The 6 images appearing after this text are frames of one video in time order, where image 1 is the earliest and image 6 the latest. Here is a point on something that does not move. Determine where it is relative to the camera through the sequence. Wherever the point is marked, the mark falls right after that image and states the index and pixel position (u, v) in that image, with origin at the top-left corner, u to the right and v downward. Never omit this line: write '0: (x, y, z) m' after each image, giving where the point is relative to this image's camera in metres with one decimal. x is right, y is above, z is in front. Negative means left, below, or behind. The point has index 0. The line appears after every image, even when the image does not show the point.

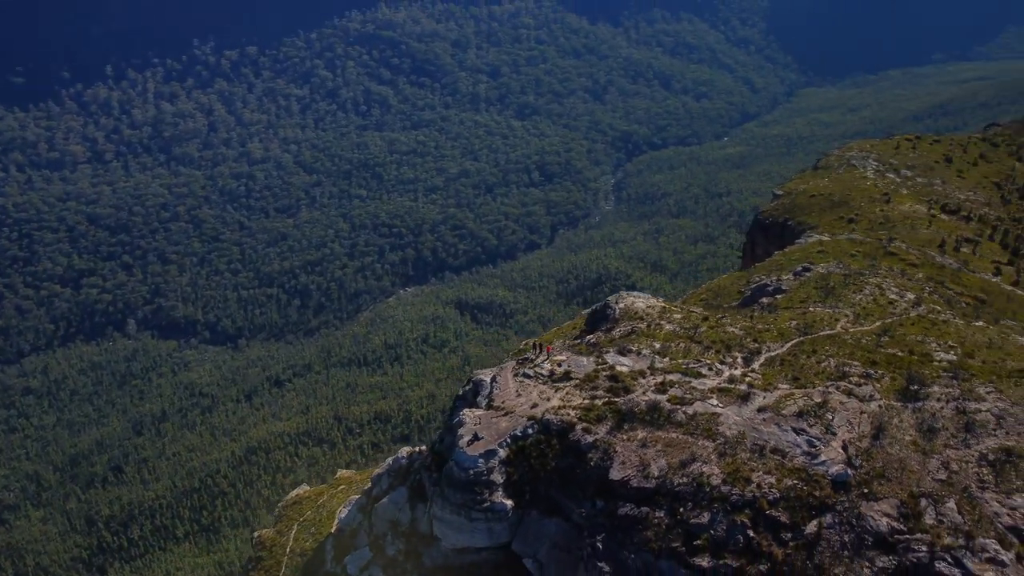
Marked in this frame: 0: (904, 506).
0: (+9.2, -5.1, +18.8) m
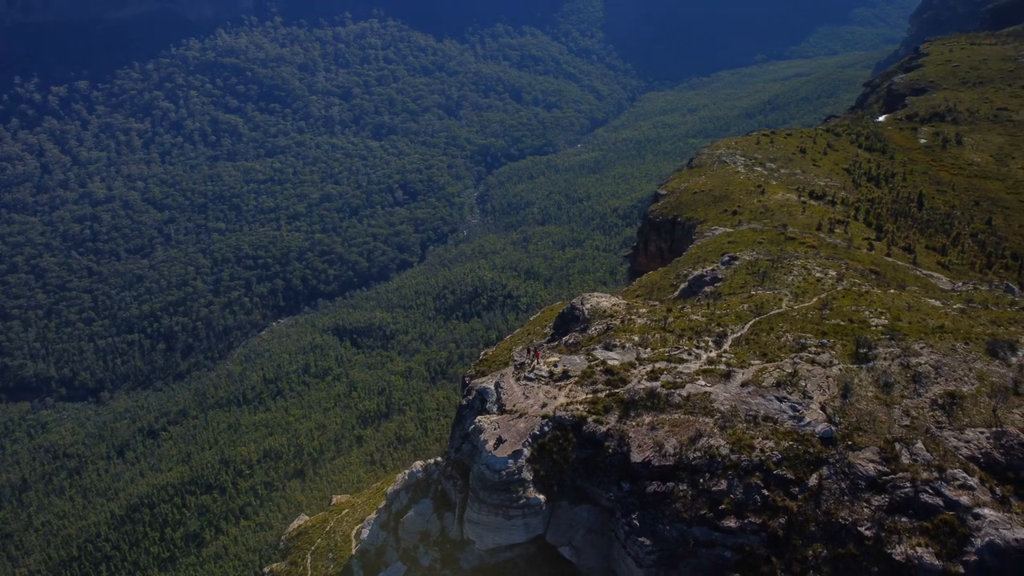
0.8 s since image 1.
0: (+10.0, -4.4, +21.7) m
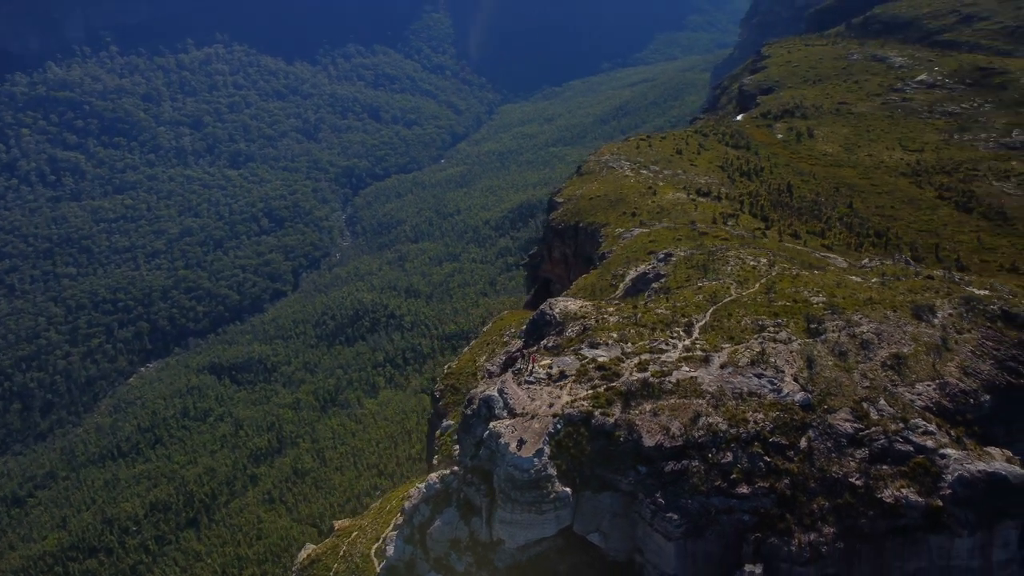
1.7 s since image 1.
0: (+10.5, -3.8, +24.6) m
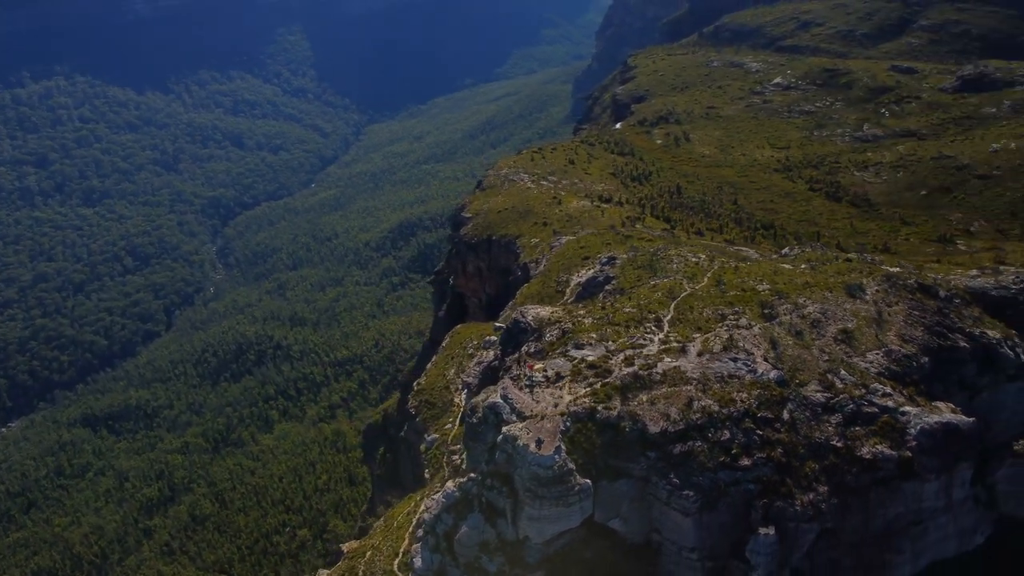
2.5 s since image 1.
0: (+10.6, -3.2, +27.5) m
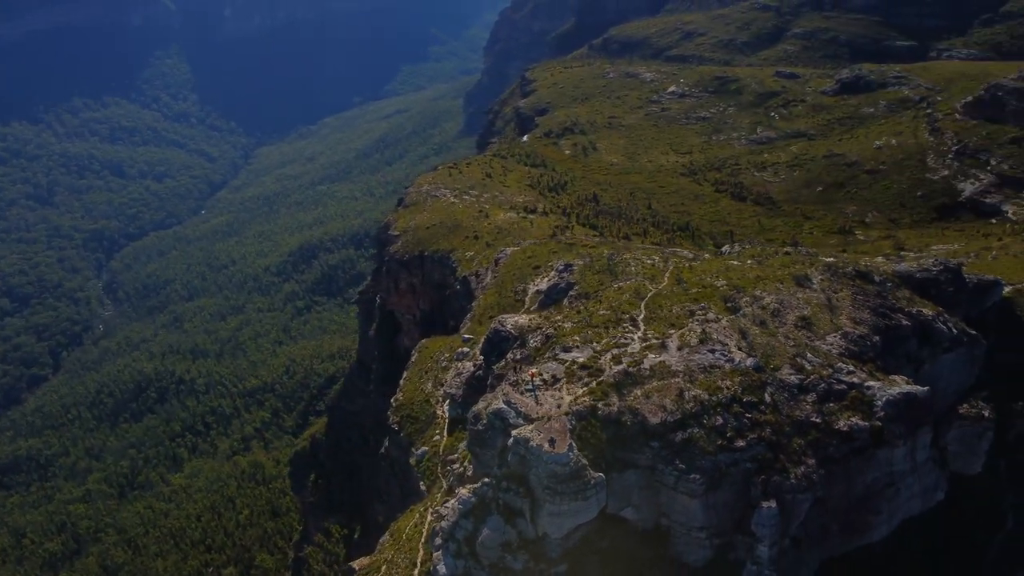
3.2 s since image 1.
0: (+10.5, -2.9, +29.9) m
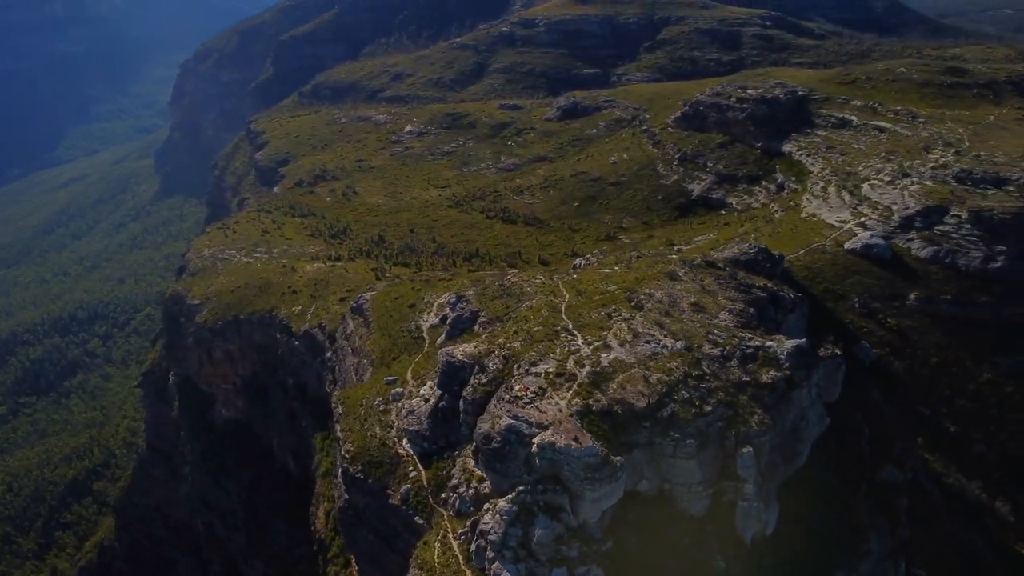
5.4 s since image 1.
0: (+9.1, -2.4, +36.5) m
